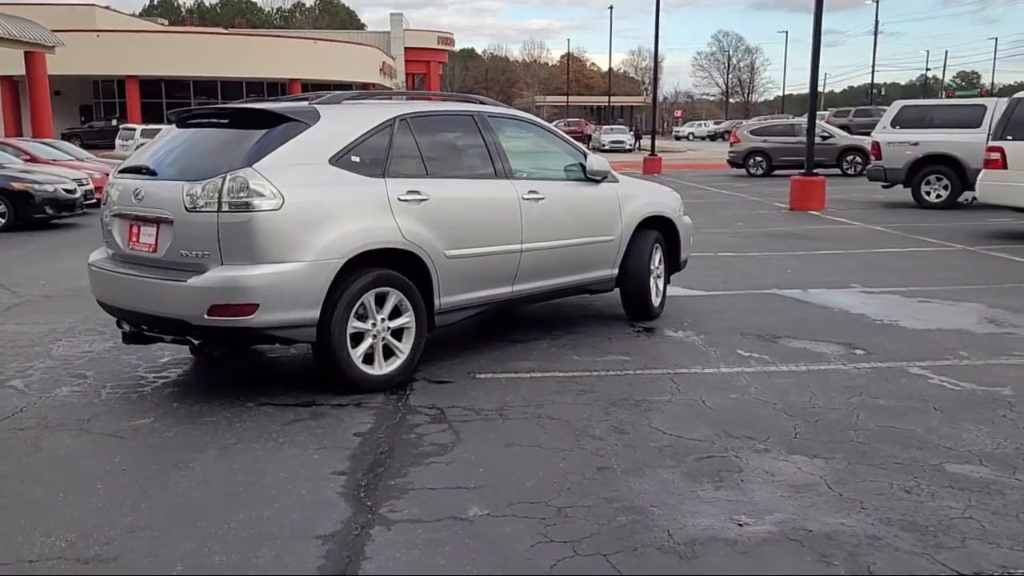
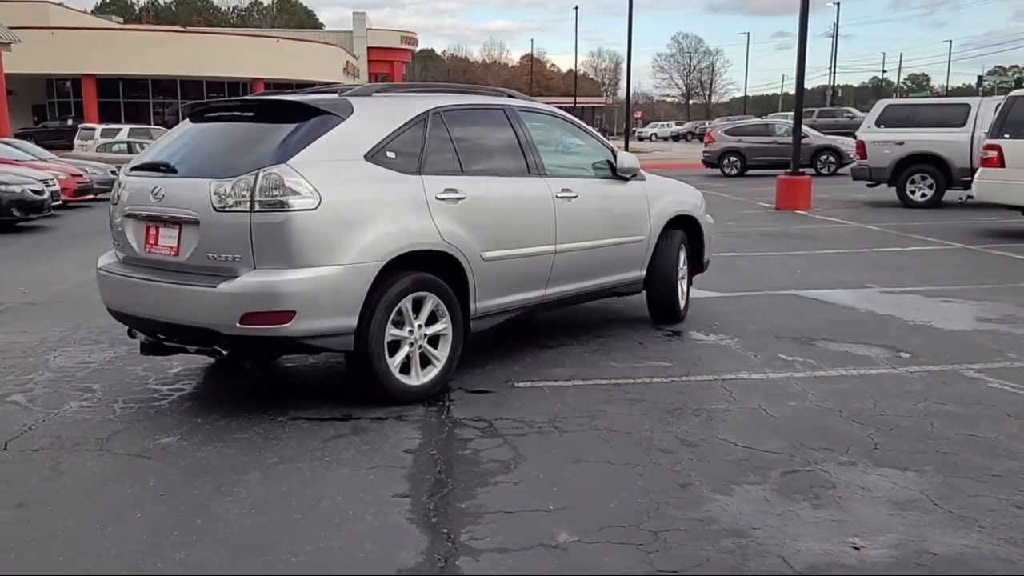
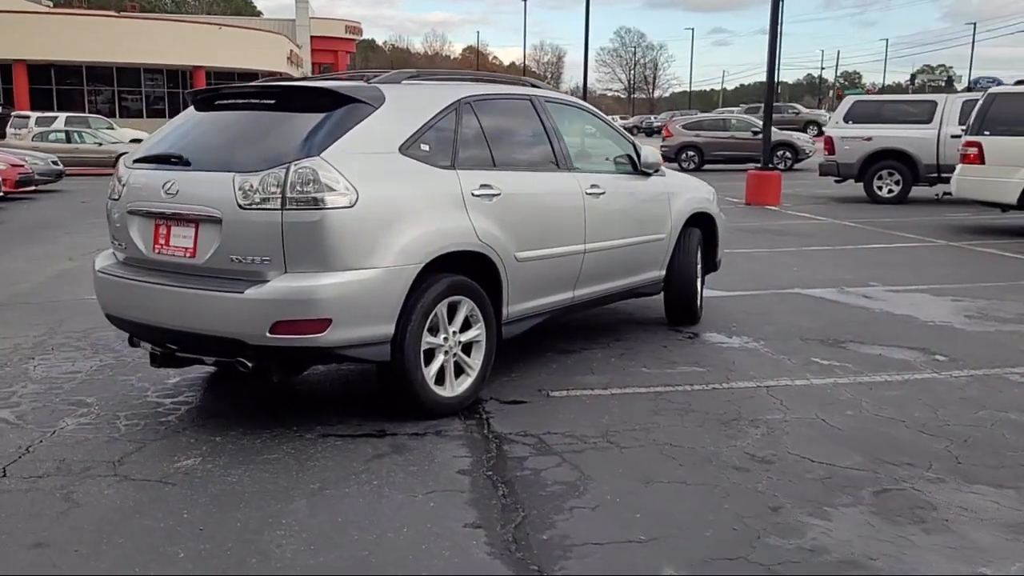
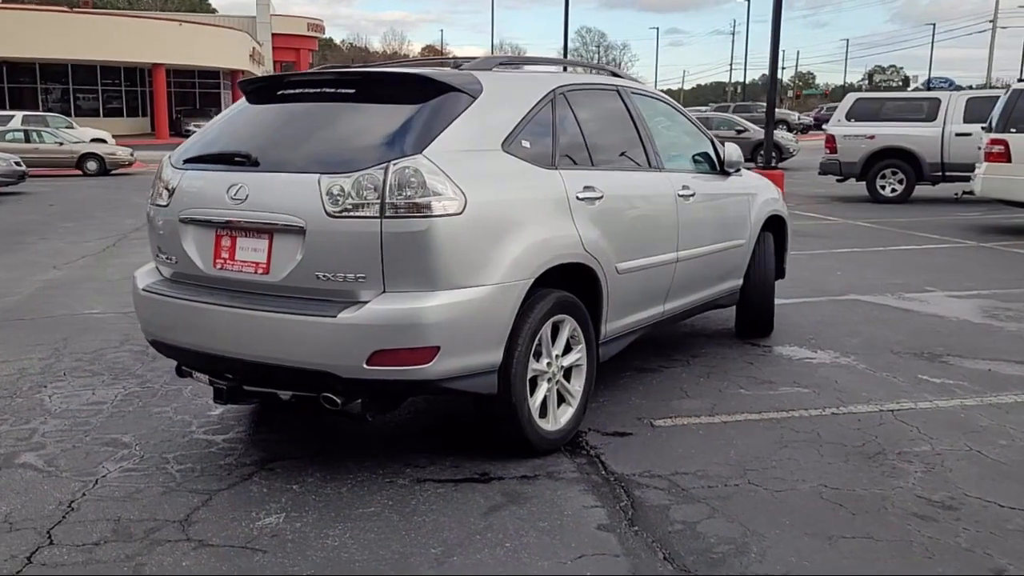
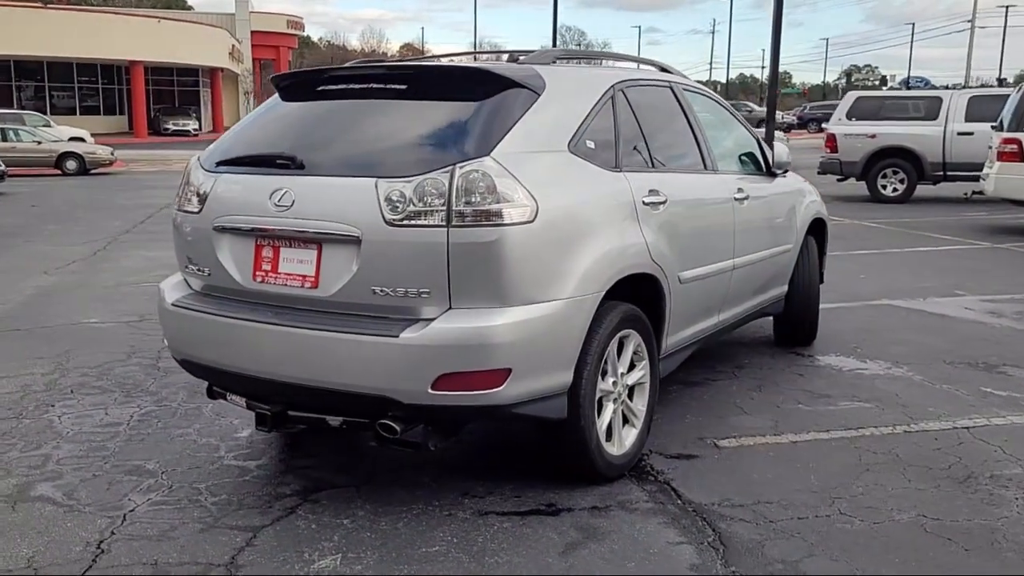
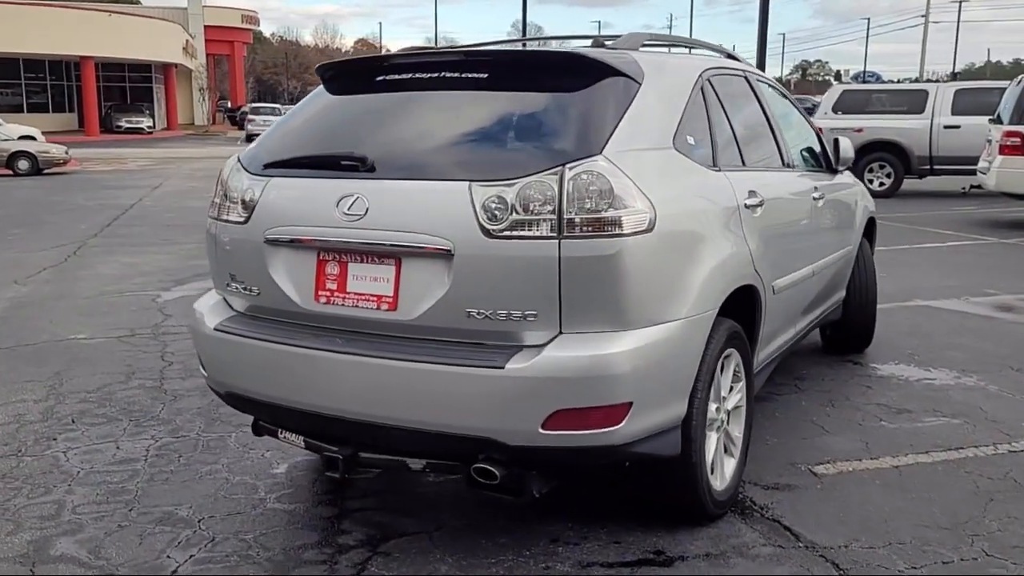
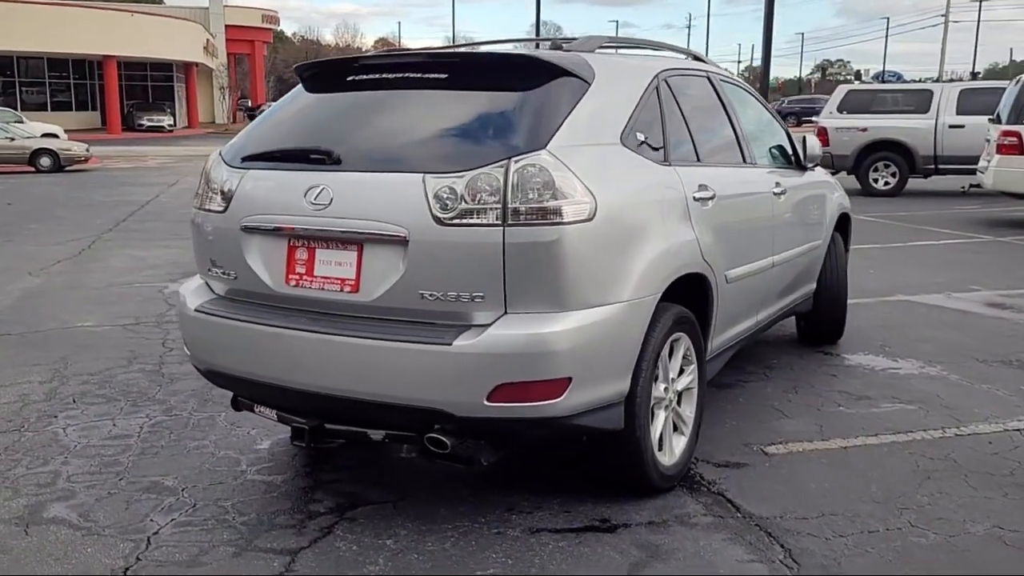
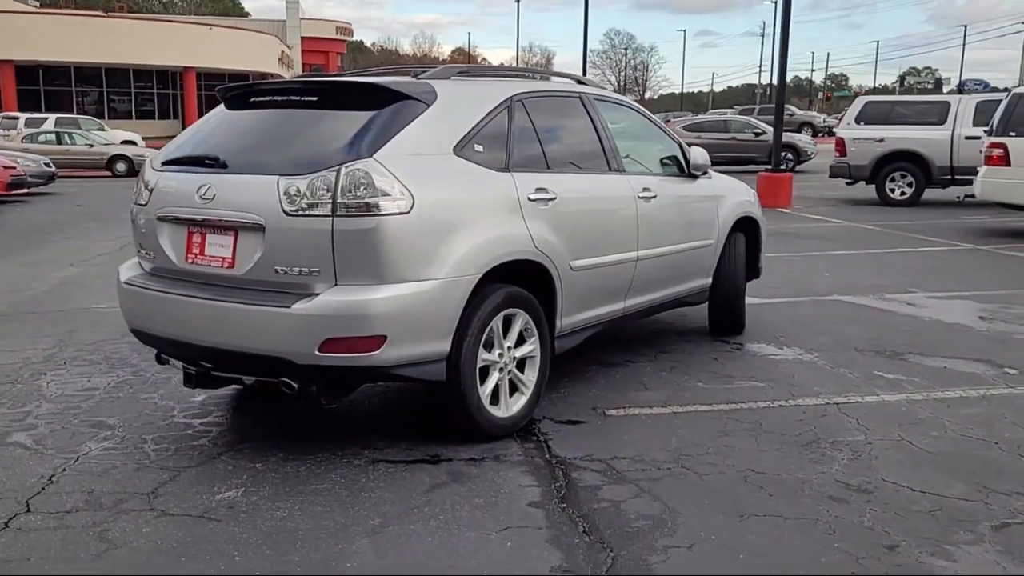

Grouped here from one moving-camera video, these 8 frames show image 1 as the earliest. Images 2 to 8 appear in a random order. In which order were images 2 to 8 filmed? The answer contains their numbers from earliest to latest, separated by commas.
2, 3, 8, 4, 5, 7, 6
